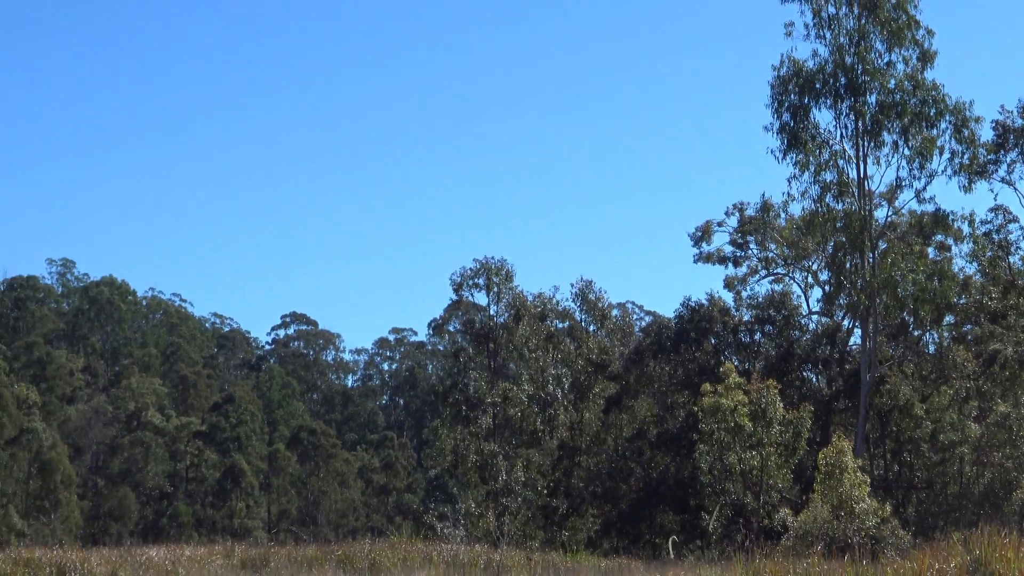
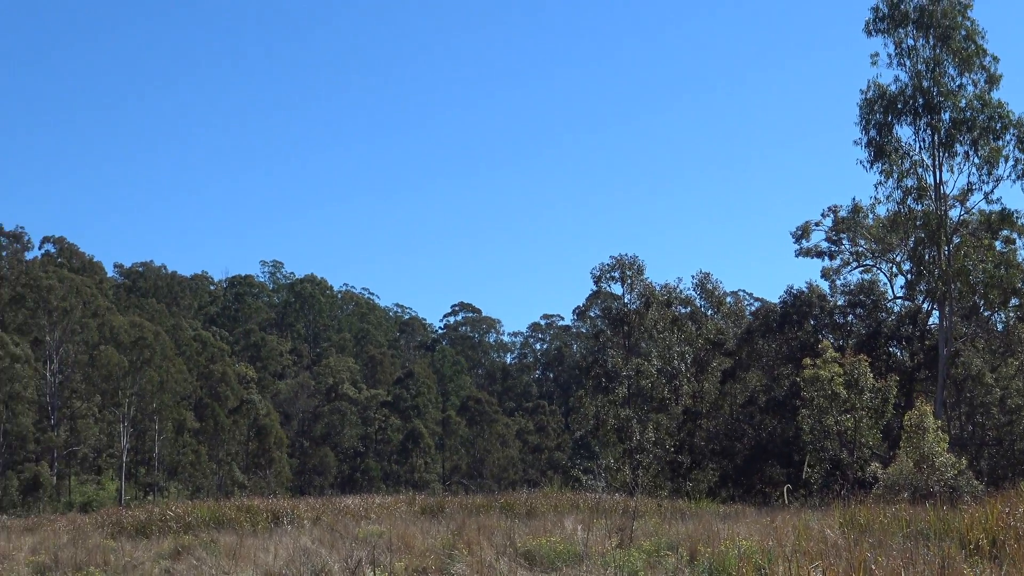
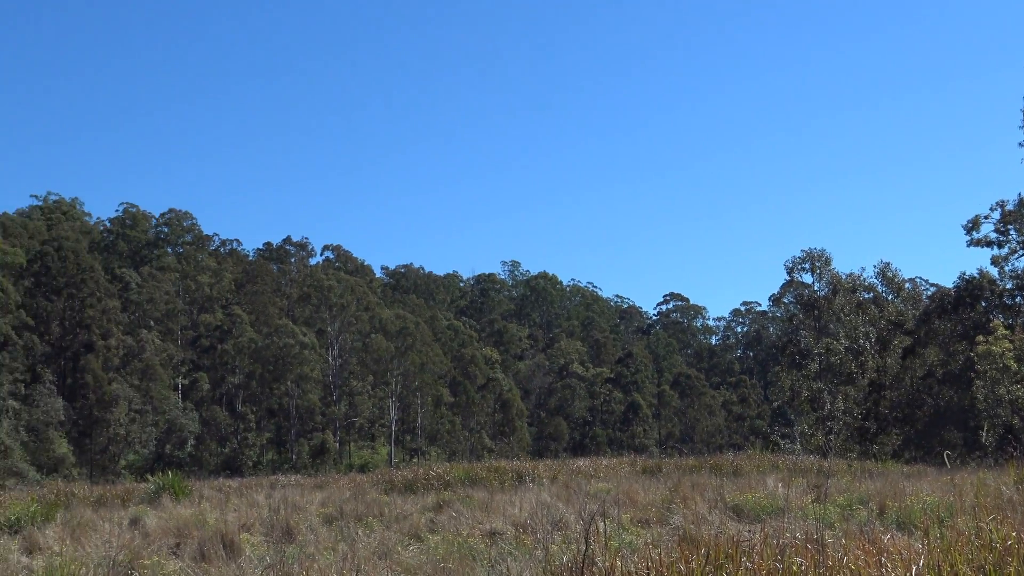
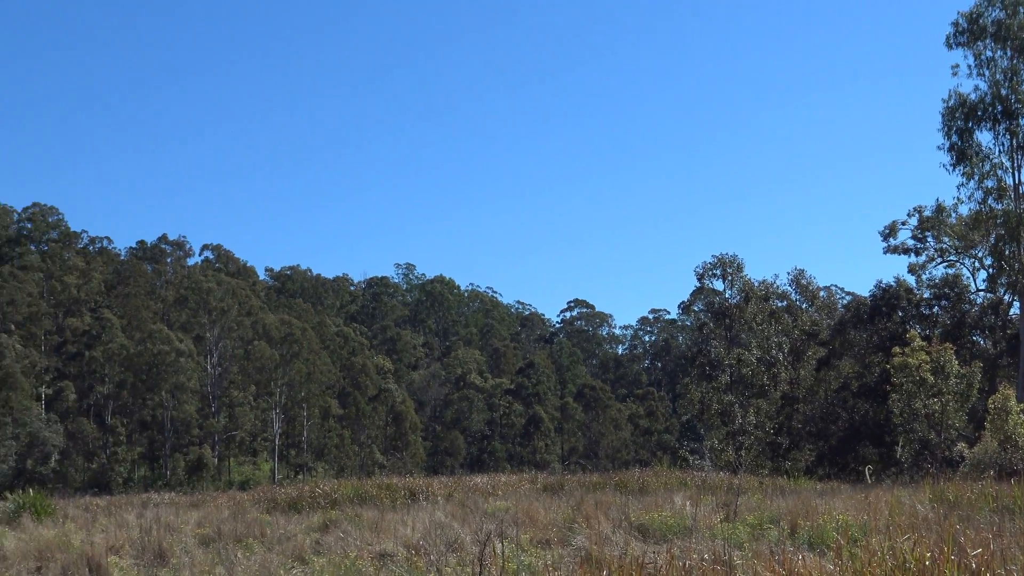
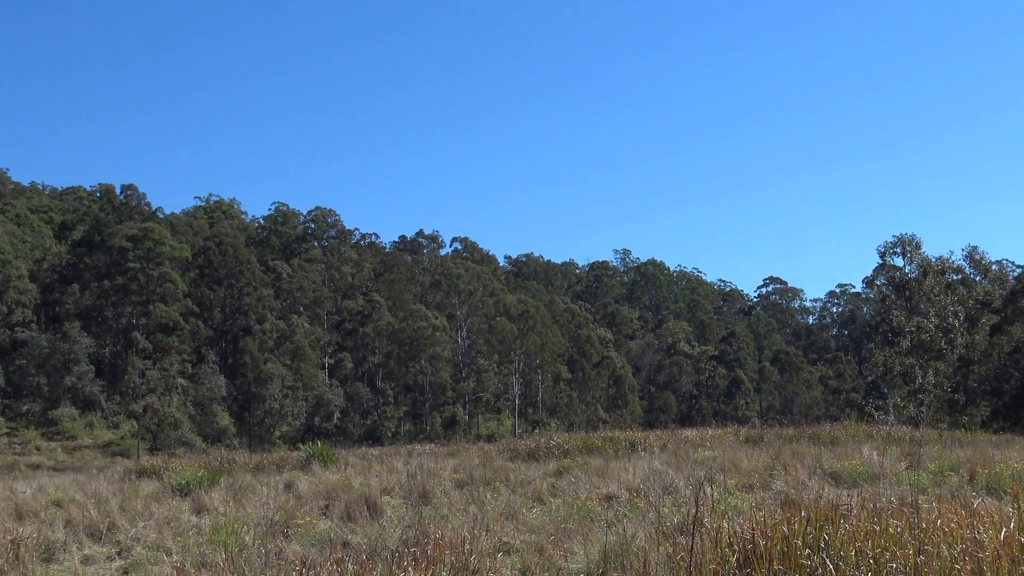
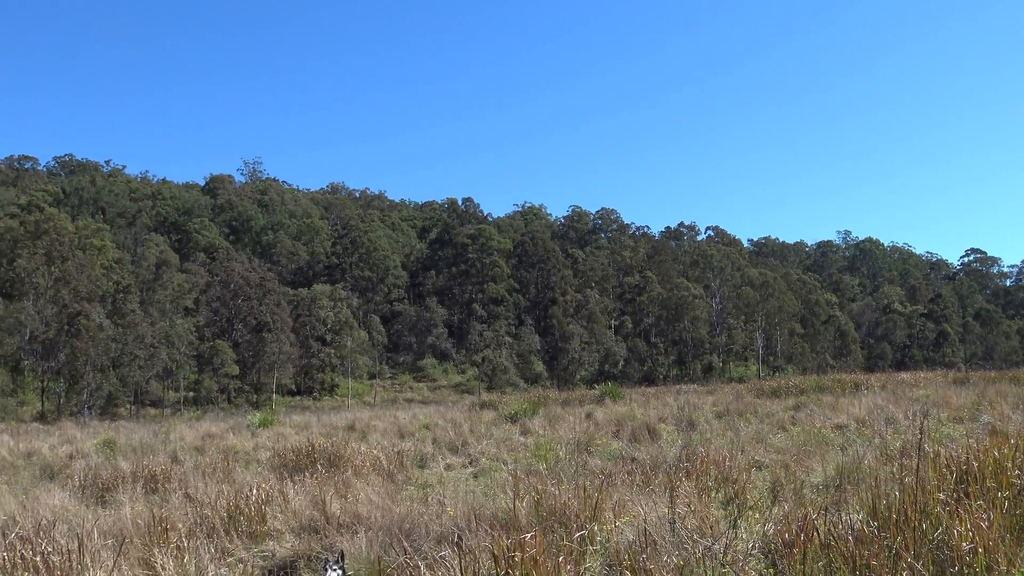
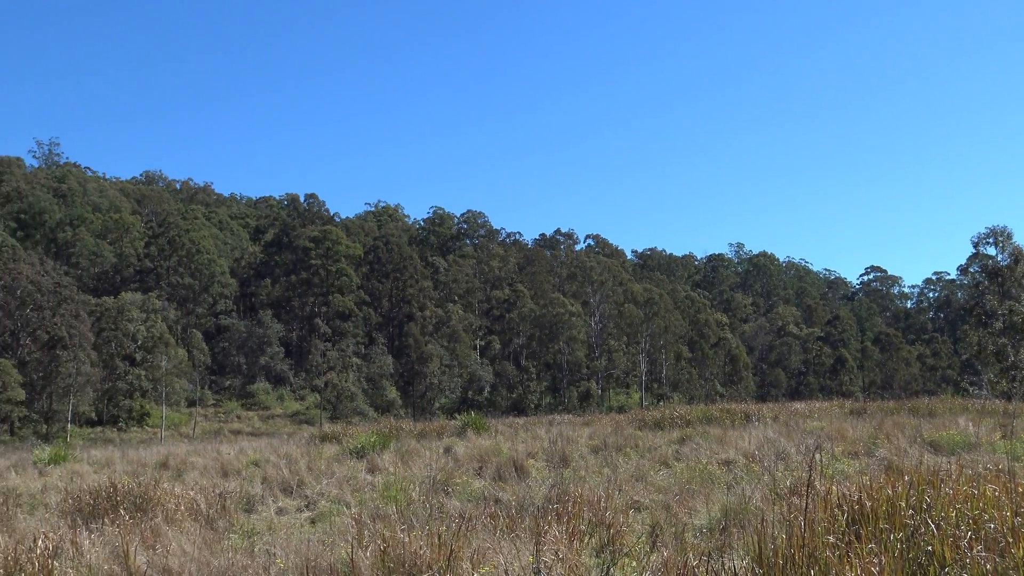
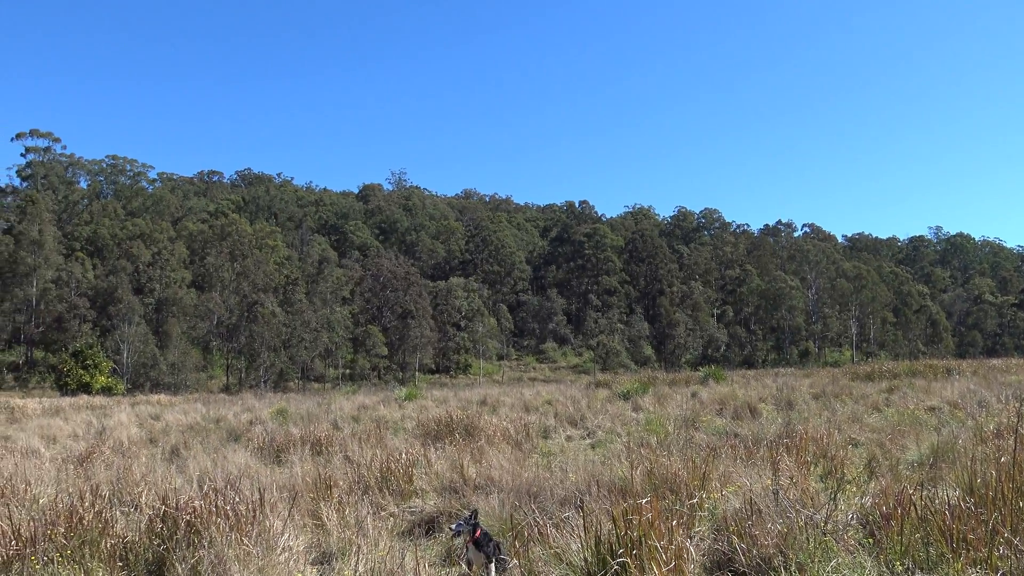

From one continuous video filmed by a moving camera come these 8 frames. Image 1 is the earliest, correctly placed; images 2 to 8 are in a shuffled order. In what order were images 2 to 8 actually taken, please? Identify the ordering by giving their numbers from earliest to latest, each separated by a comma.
2, 4, 3, 5, 7, 6, 8
